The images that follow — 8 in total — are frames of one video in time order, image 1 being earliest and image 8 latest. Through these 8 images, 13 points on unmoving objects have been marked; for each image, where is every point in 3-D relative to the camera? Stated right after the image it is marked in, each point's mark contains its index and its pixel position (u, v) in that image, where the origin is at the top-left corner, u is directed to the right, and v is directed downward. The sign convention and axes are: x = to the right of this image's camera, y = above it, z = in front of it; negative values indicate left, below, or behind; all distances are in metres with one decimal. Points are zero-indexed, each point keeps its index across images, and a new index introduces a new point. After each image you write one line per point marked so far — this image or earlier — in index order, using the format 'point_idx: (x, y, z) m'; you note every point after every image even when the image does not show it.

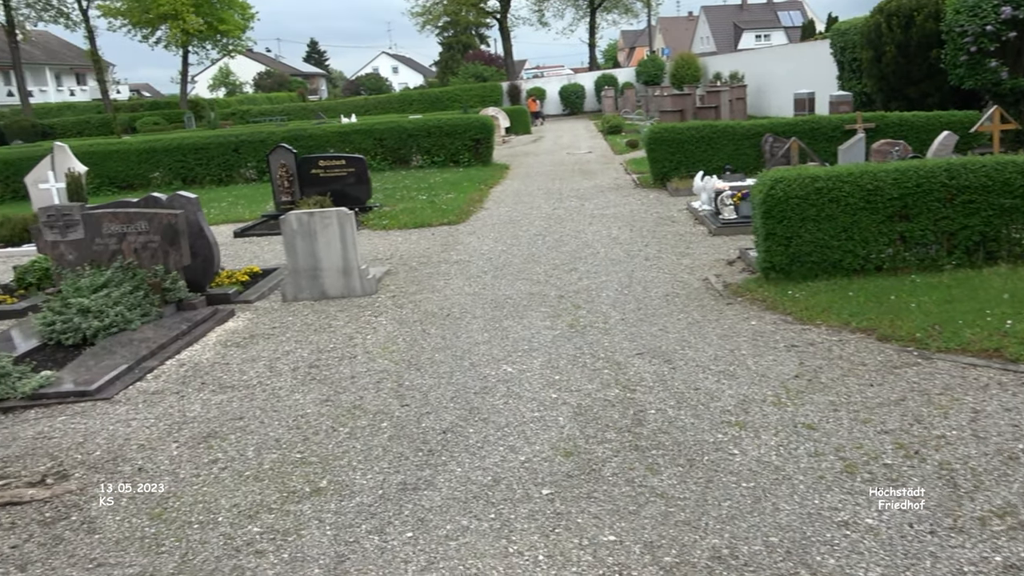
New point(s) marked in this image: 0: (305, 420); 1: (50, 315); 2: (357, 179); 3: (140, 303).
0: (-1.5, -0.9, +5.8) m
1: (-4.7, -0.3, +8.3) m
2: (-2.6, +1.8, +13.5) m
3: (-3.9, -0.2, +8.5) m
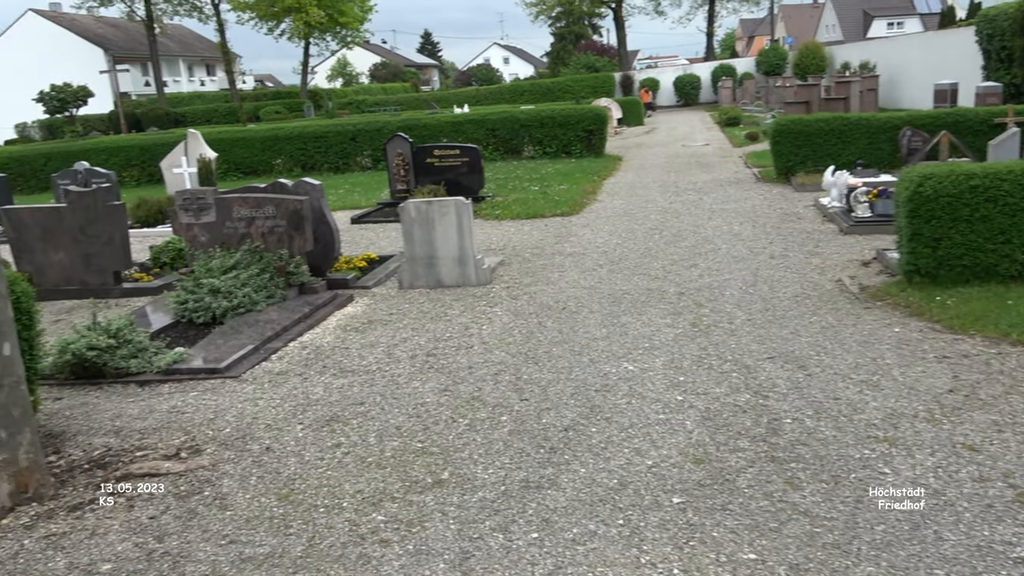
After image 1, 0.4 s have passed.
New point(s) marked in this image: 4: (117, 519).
0: (-0.6, -0.9, +5.8) m
1: (-3.5, -0.1, +8.7) m
2: (-0.7, +2.0, +13.6) m
3: (-2.7, 0.0, +8.8) m
4: (-2.3, -1.3, +4.6) m
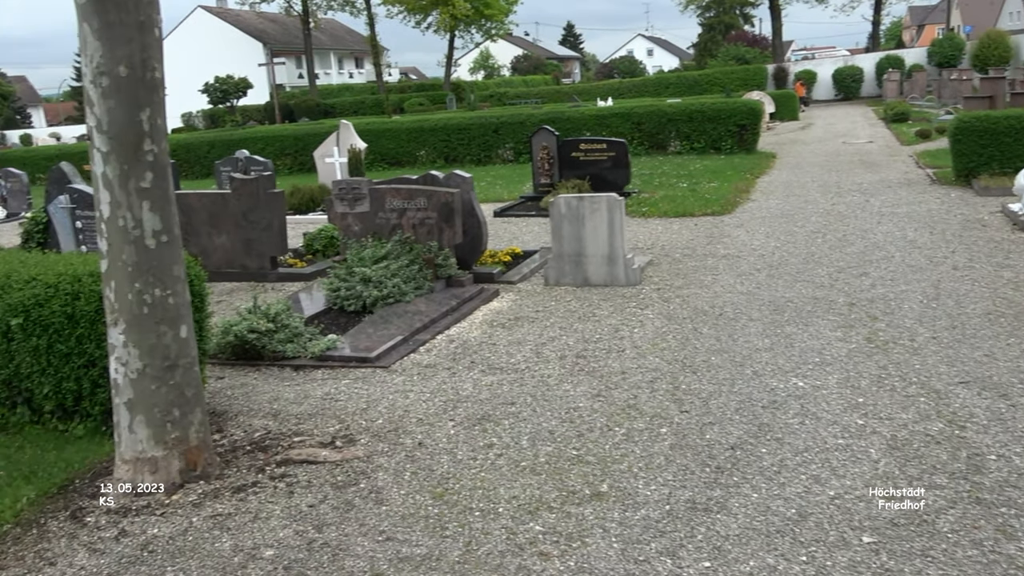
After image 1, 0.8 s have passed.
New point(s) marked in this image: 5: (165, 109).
0: (+0.5, -0.9, +5.6) m
1: (-1.9, +0.1, +8.9) m
2: (+1.7, +2.1, +13.3) m
3: (-1.1, +0.1, +8.8) m
4: (-1.4, -1.3, +4.7) m
5: (-2.0, +1.0, +4.7) m
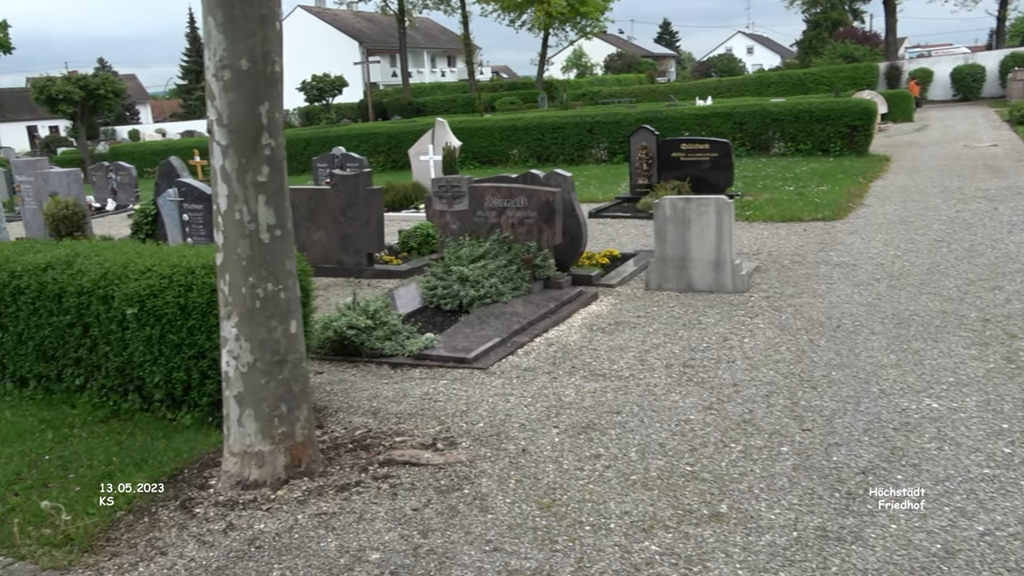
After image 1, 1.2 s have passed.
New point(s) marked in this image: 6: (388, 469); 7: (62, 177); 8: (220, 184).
0: (+1.2, -0.9, +5.3) m
1: (-0.9, +0.1, +8.8) m
2: (+3.2, +2.0, +12.8) m
3: (0.0, +0.1, +8.7) m
4: (-0.7, -1.2, +4.6) m
5: (-1.3, +1.0, +4.6) m
6: (-0.8, -1.1, +5.1) m
7: (-6.8, +1.7, +12.1) m
8: (-1.6, +0.6, +4.6) m
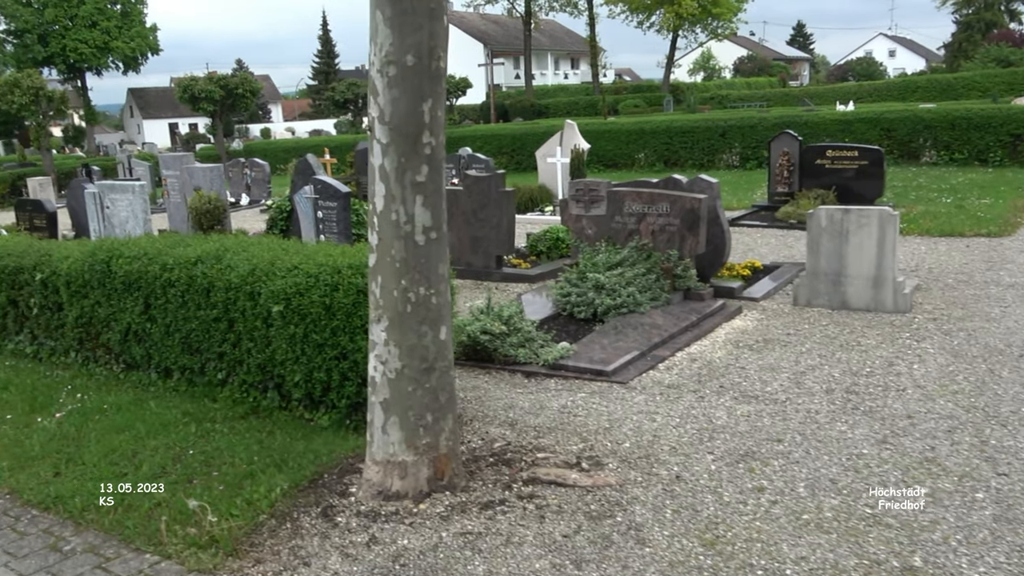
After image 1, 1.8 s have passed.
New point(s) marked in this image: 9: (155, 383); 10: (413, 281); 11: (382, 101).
0: (+2.1, -1.0, +4.8) m
1: (+0.6, 0.0, +8.5) m
2: (+5.2, +1.7, +12.0) m
3: (+1.4, 0.0, +8.3) m
4: (+0.1, -1.3, +4.3) m
5: (-0.4, +1.0, +4.4) m
6: (+0.1, -1.2, +4.8) m
7: (-4.8, +1.8, +12.6) m
8: (-0.7, +0.6, +4.4) m
9: (-2.9, -0.8, +6.6) m
10: (-0.5, 0.0, +4.5) m
11: (-0.7, +1.0, +4.3) m
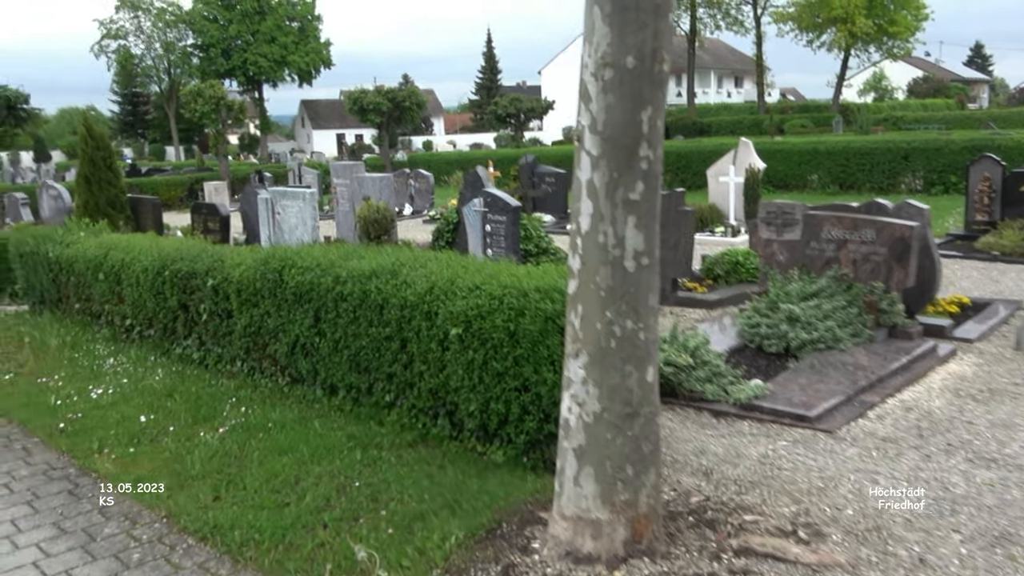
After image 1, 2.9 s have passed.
0: (+3.1, -1.3, +3.7) m
1: (+2.3, -0.3, +7.7) m
2: (+7.5, +1.2, +10.3) m
3: (+3.1, -0.3, +7.3) m
4: (+1.1, -1.5, +3.6) m
5: (+0.7, +0.9, +3.8) m
6: (+1.2, -1.4, +4.0) m
7: (-2.2, +1.7, +12.6) m
8: (+0.3, +0.4, +3.8) m
9: (-1.5, -0.9, +6.3) m
10: (+0.5, -0.1, +3.8) m
11: (+0.4, +0.8, +3.8) m
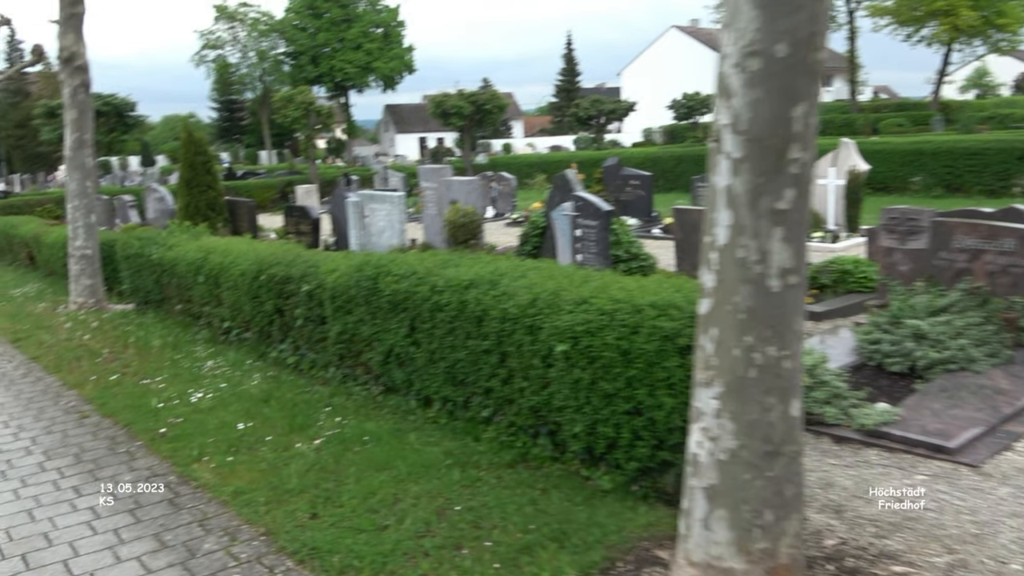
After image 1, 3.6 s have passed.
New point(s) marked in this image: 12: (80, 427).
0: (+3.6, -1.4, +3.0) m
1: (+3.2, -0.4, +7.0) m
2: (+8.7, +1.0, +9.2) m
3: (+3.9, -0.4, +6.6) m
4: (+1.5, -1.6, +3.1) m
5: (+1.3, +0.8, +3.3) m
6: (+1.7, -1.5, +3.5) m
7: (-0.8, +1.6, +12.3) m
8: (+0.9, +0.3, +3.4) m
9: (-0.7, -0.9, +6.1) m
10: (+1.0, -0.2, +3.4) m
11: (+0.9, +0.8, +3.3) m
12: (-3.4, -1.1, +6.3) m
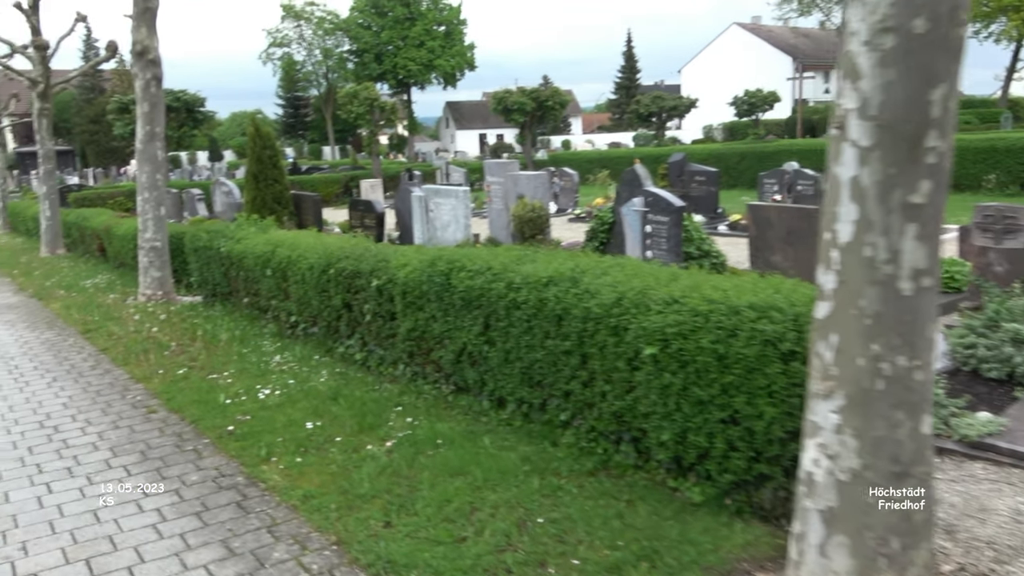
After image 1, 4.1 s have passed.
0: (+3.9, -1.5, +2.5) m
1: (+3.8, -0.4, +6.5) m
2: (+9.4, +0.9, +8.3) m
3: (+4.5, -0.5, +6.0) m
4: (+1.9, -1.6, +2.7) m
5: (+1.7, +0.8, +3.0) m
6: (+2.1, -1.5, +3.1) m
7: (+0.2, +1.6, +12.1) m
8: (+1.3, +0.3, +3.1) m
9: (-0.2, -0.9, +5.8) m
10: (+1.4, -0.2, +3.0) m
11: (+1.3, +0.8, +3.0) m
12: (-2.8, -1.0, +6.3) m
